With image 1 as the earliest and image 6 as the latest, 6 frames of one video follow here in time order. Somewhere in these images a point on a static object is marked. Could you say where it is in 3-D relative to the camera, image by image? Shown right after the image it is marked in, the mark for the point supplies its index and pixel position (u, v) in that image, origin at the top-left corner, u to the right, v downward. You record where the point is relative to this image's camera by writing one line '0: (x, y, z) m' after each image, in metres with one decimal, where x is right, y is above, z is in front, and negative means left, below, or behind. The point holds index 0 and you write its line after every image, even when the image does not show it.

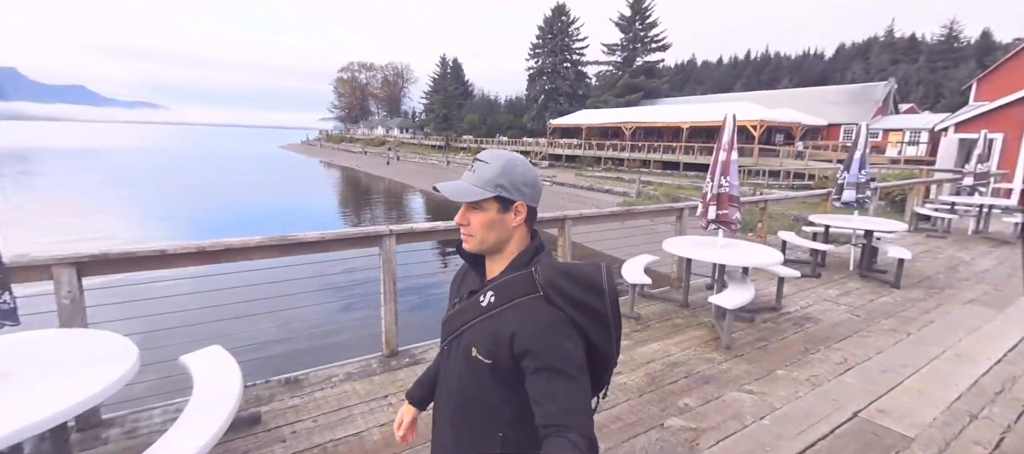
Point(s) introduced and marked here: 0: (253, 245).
0: (-1.5, -0.1, +2.6) m
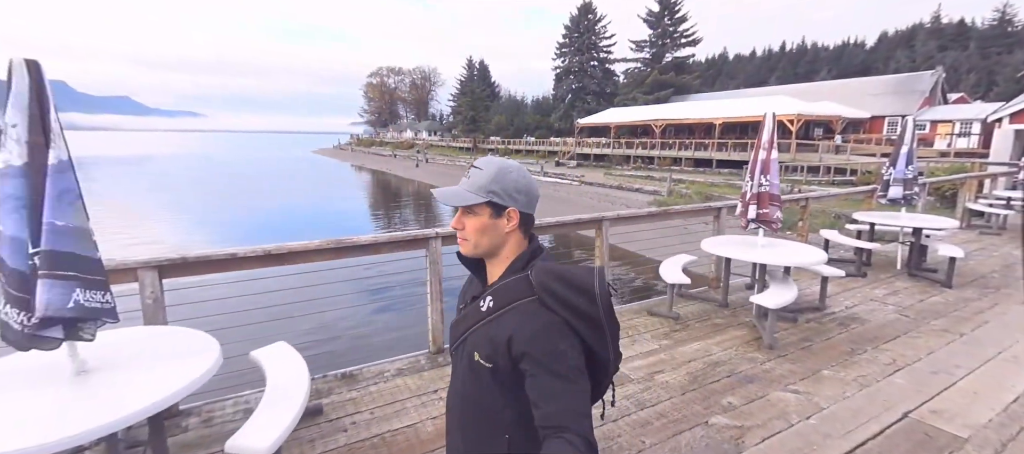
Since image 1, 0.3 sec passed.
0: (-1.3, -0.1, +2.8) m
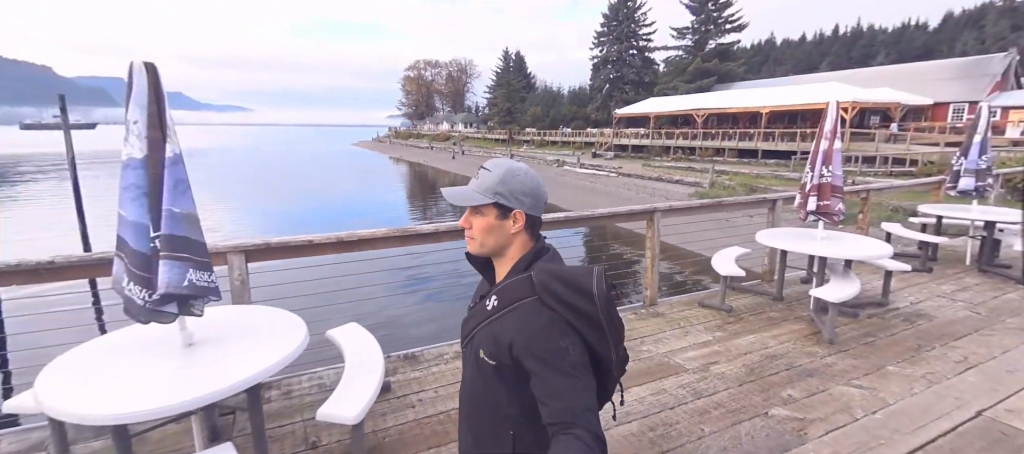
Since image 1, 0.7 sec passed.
0: (-0.9, -0.1, +3.0) m
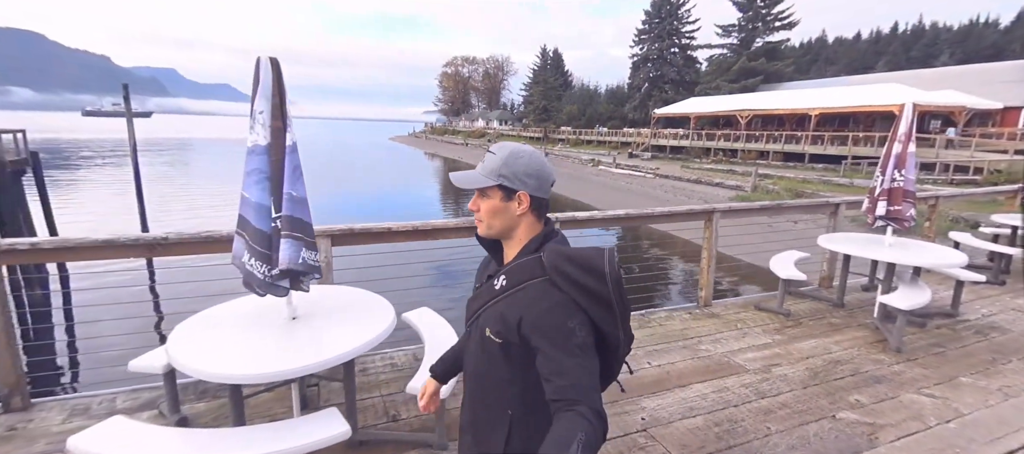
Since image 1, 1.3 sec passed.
0: (-0.4, 0.0, +3.1) m
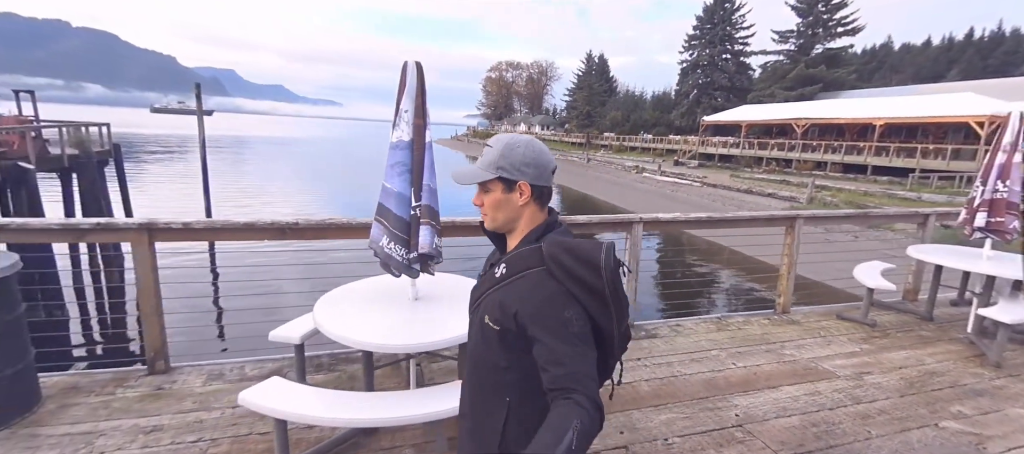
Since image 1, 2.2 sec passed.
0: (+0.2, 0.0, +3.3) m
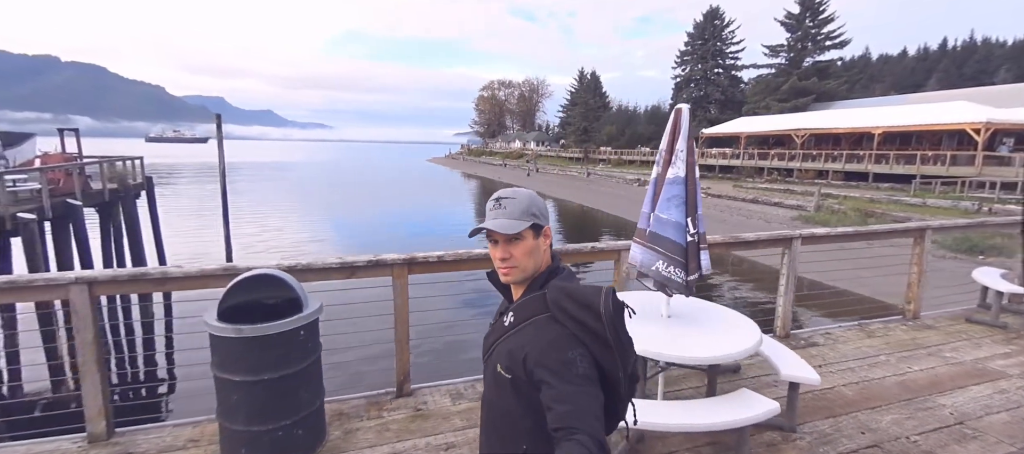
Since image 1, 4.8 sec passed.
0: (+1.7, -0.1, +3.6) m
